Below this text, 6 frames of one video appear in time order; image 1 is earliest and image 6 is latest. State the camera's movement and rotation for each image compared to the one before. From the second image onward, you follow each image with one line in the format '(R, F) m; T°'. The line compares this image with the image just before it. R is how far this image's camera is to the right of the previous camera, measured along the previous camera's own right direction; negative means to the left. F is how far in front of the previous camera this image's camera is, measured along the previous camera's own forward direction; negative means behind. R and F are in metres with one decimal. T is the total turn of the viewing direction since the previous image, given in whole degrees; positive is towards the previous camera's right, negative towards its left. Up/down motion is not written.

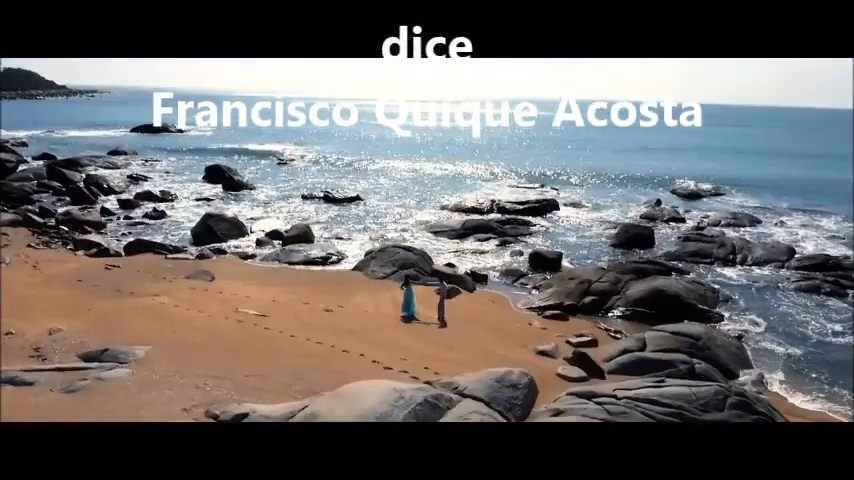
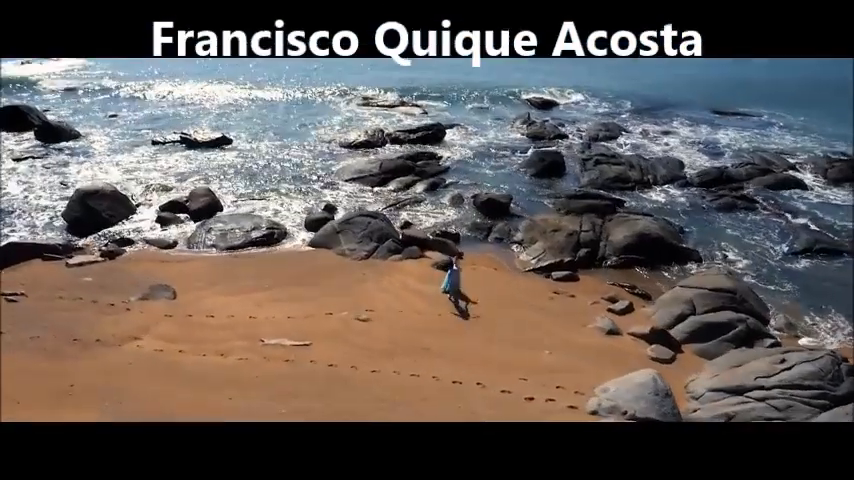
(-3.7, +2.0) m; +20°
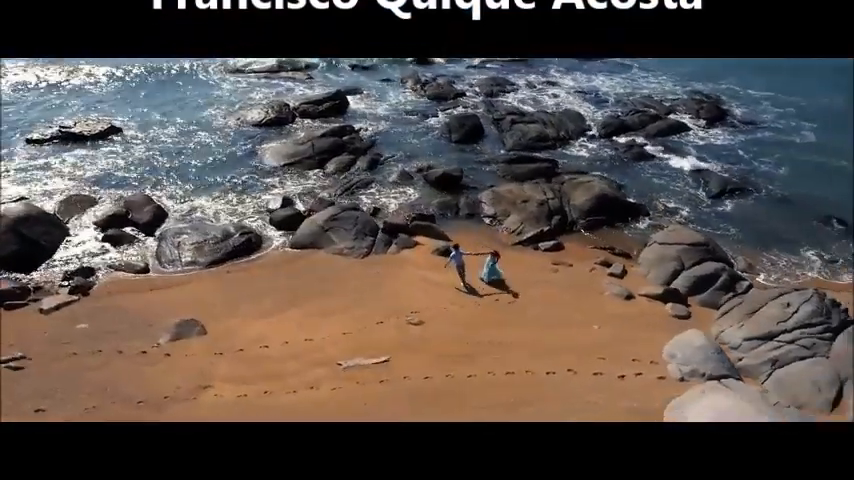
(-3.0, +0.3) m; +15°
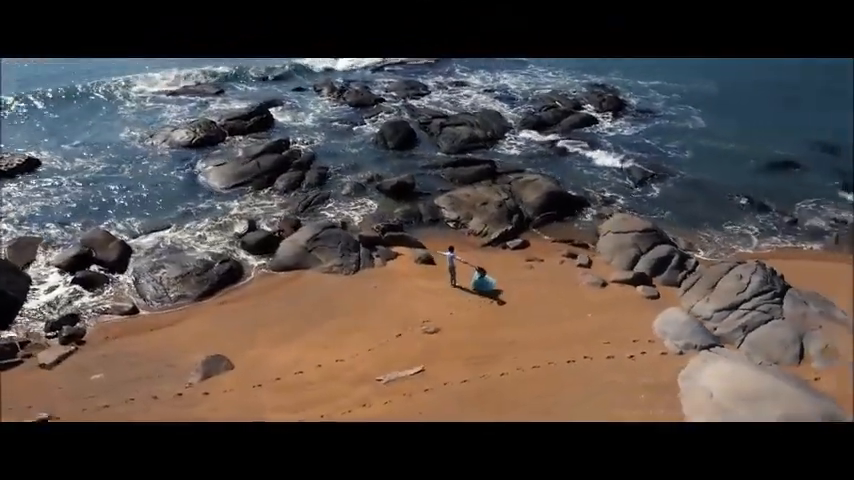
(-1.9, -0.4) m; +11°
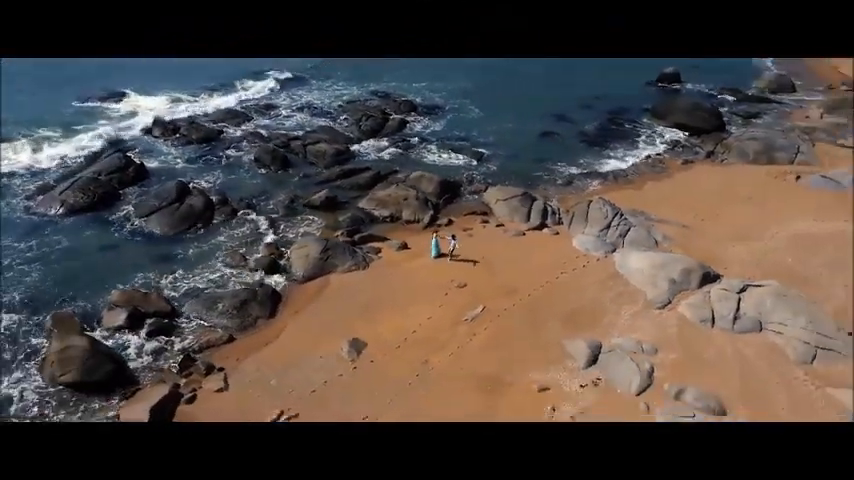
(-6.9, -2.7) m; +27°
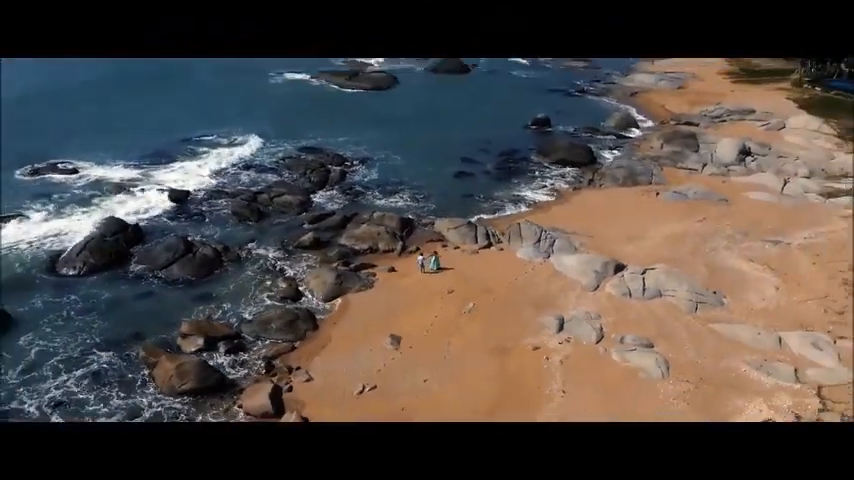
(-3.8, -4.4) m; +12°
